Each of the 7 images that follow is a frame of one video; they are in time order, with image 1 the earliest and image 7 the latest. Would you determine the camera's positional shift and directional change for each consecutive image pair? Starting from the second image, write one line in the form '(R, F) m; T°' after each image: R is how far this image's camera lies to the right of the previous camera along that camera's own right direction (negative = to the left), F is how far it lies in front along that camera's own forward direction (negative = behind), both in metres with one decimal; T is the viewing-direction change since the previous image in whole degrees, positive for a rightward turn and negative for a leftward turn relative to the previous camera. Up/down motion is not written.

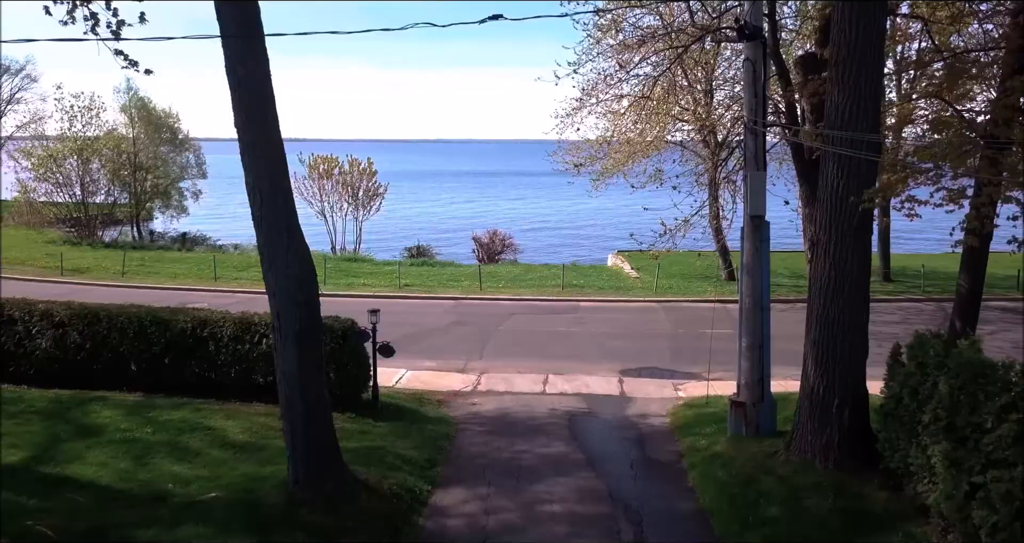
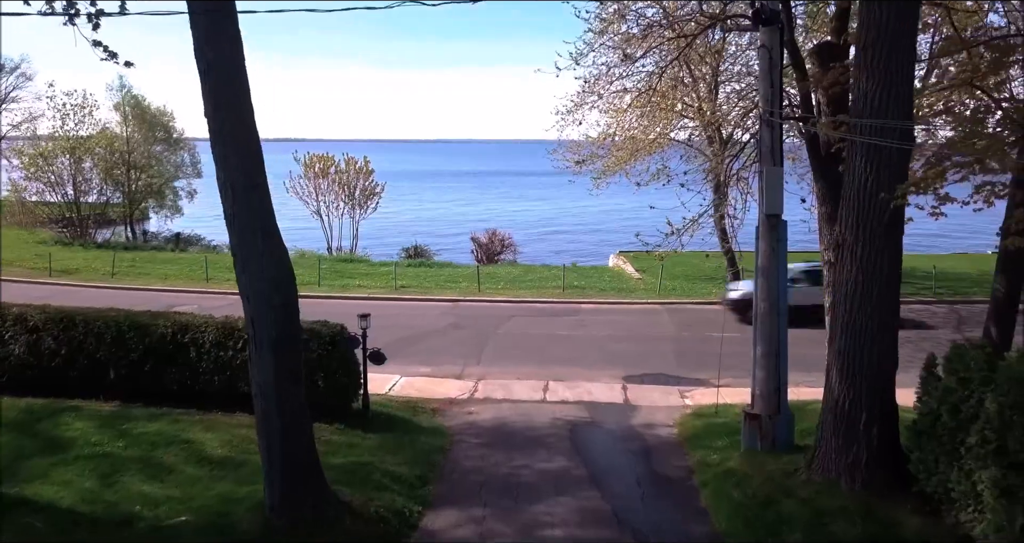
(0.0, +0.6) m; 0°
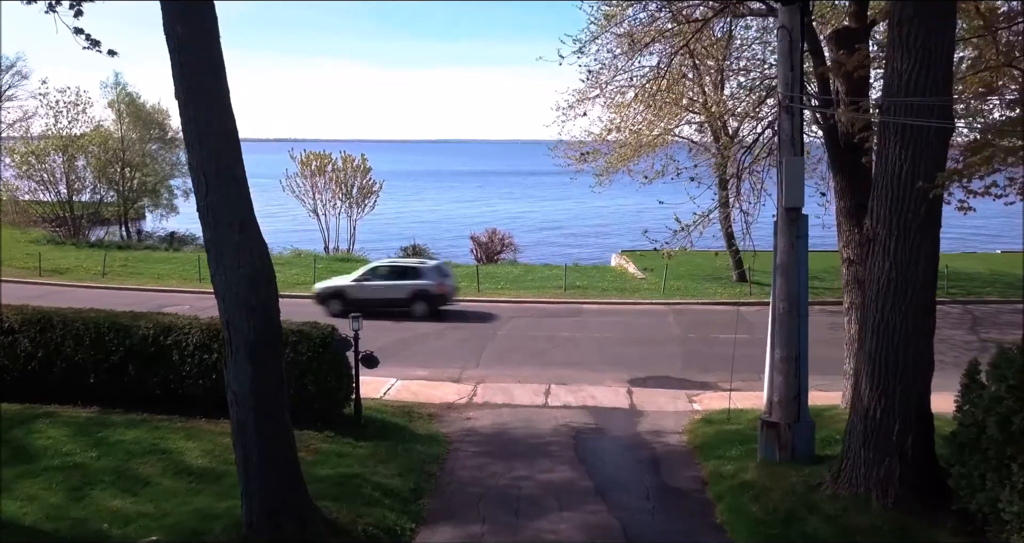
(0.0, +0.5) m; 0°
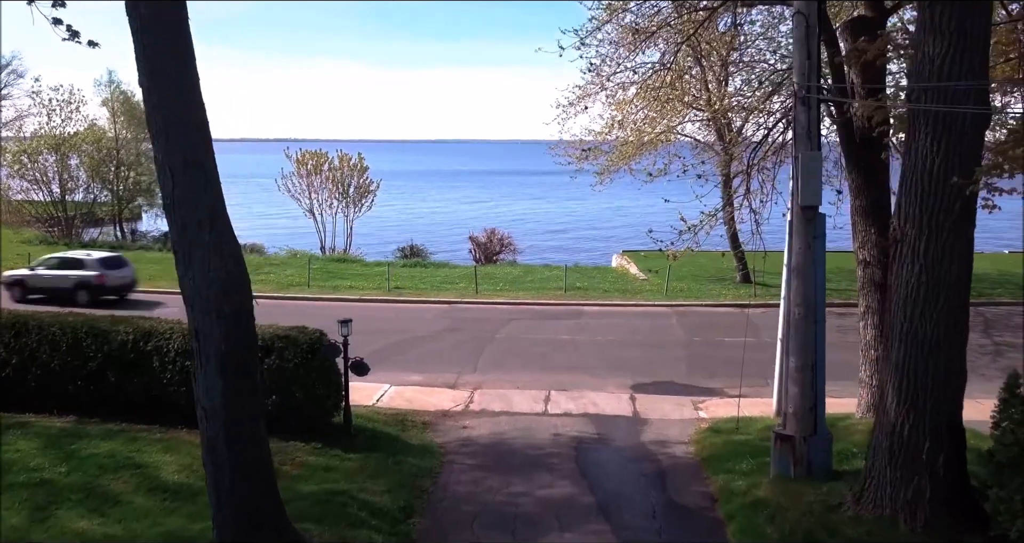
(0.0, +0.5) m; 0°
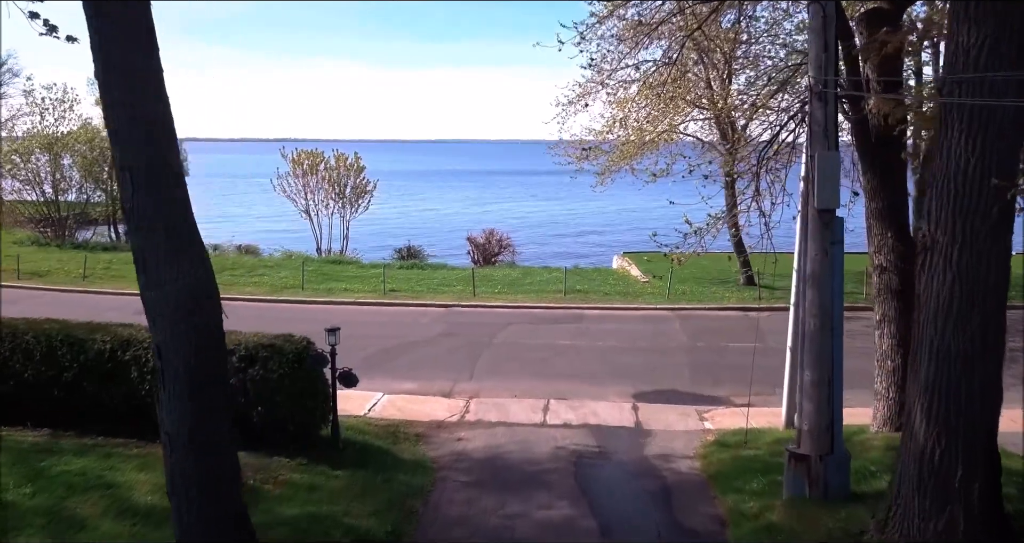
(0.0, +0.4) m; 0°
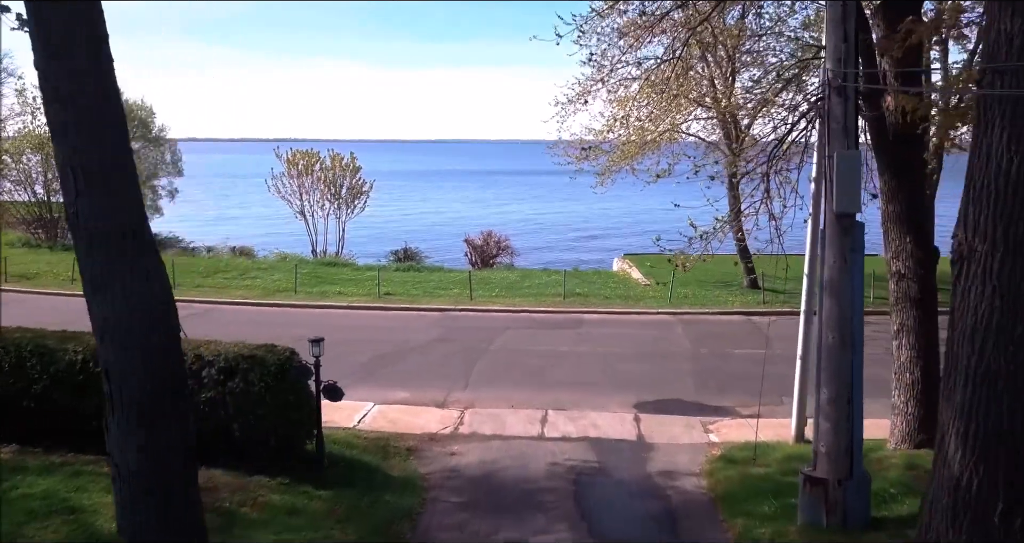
(0.0, +0.5) m; 0°
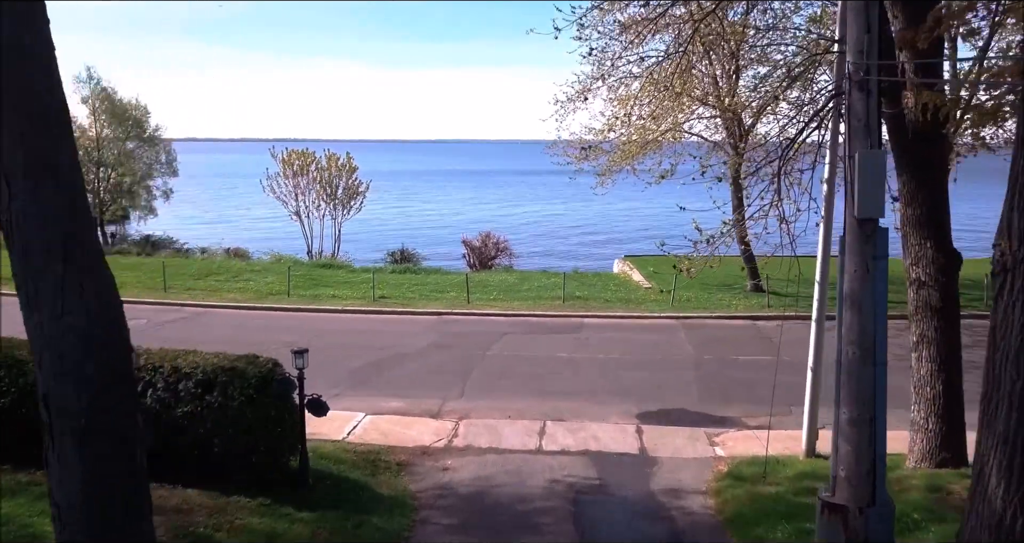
(0.0, +0.4) m; 0°
